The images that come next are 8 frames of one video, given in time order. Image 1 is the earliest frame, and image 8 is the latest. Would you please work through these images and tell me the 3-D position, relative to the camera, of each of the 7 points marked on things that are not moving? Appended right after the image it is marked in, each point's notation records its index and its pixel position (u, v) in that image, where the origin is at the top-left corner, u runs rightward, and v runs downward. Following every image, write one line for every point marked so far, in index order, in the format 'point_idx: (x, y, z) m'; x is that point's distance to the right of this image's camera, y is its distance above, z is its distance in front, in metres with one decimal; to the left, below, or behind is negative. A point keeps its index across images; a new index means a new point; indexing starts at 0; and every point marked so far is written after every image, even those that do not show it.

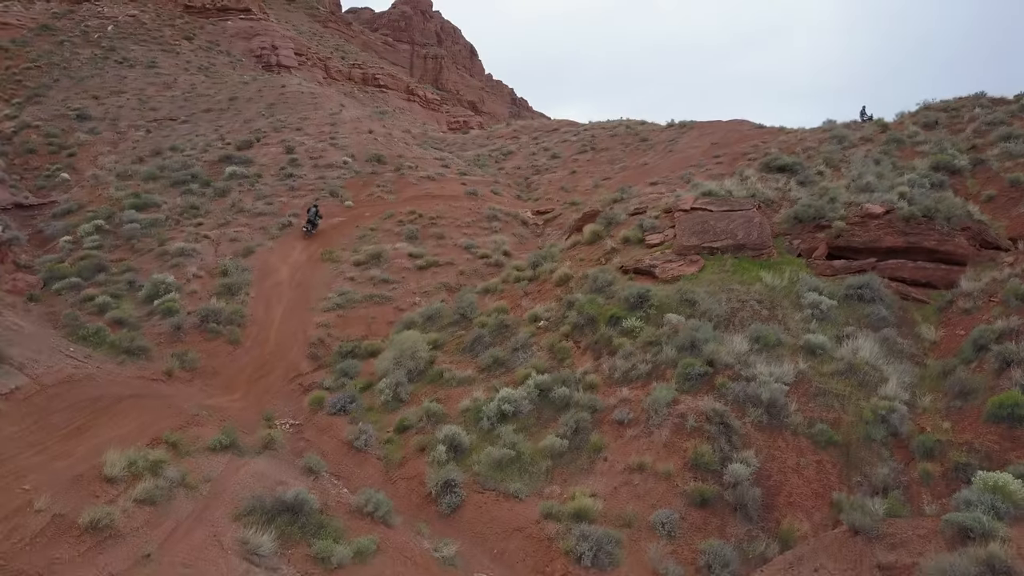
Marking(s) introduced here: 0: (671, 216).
0: (+2.4, +1.1, +12.4) m
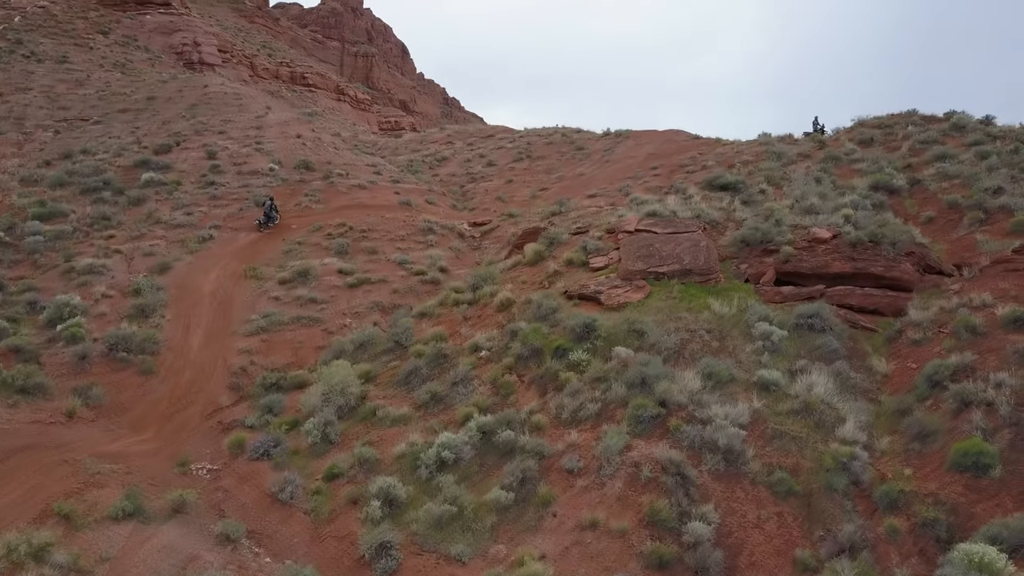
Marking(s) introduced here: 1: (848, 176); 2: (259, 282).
0: (+1.5, +0.8, +12.0) m
1: (+6.2, +2.1, +15.0) m
2: (-4.6, +0.1, +15.0) m
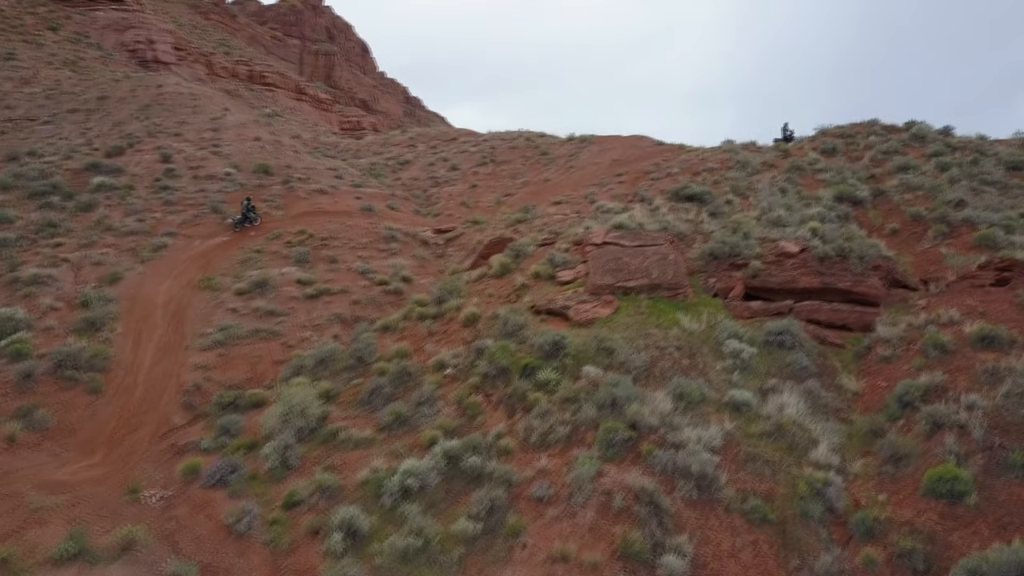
0: (+1.0, +0.6, +11.8) m
1: (+5.5, +1.9, +15.1) m
2: (-5.3, -0.1, +14.5) m
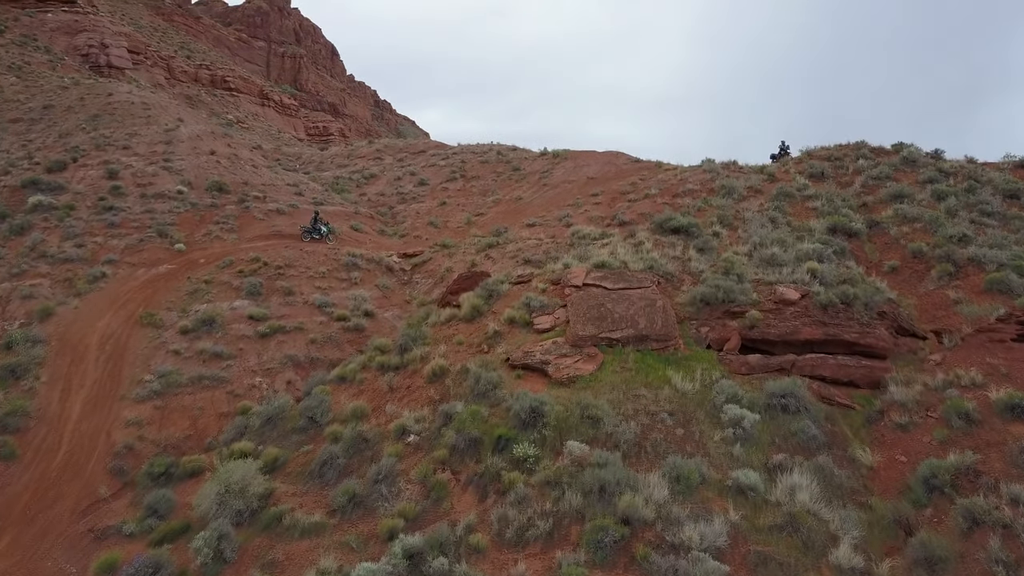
0: (+0.6, 0.0, +10.7) m
1: (+5.0, +1.3, +14.2) m
2: (-5.7, -0.7, +13.2) m
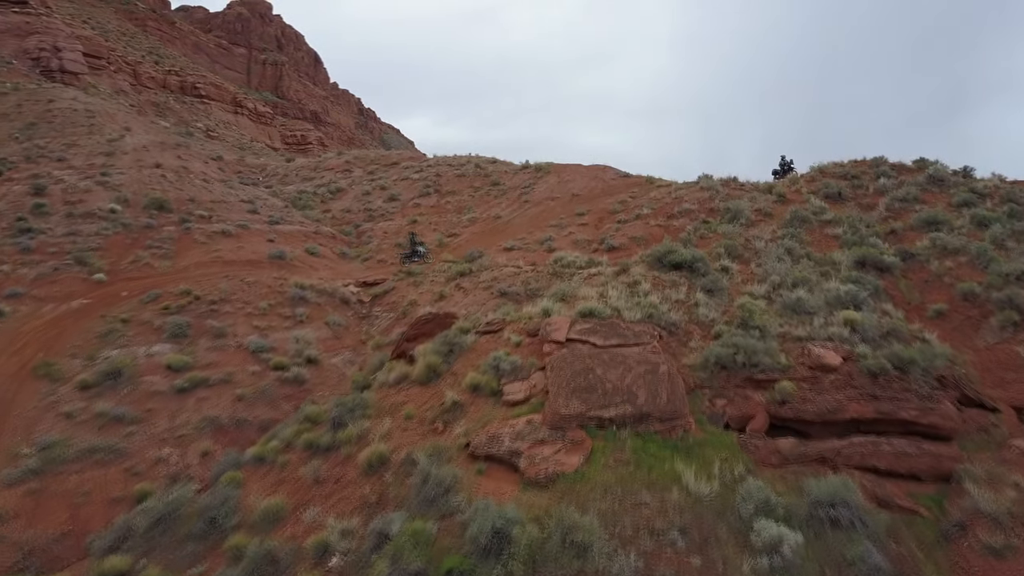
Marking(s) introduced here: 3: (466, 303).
0: (+0.3, -0.6, +8.6) m
1: (+4.6, +0.6, +12.1) m
2: (-6.1, -1.3, +10.9) m
3: (-0.8, -0.2, +13.9) m
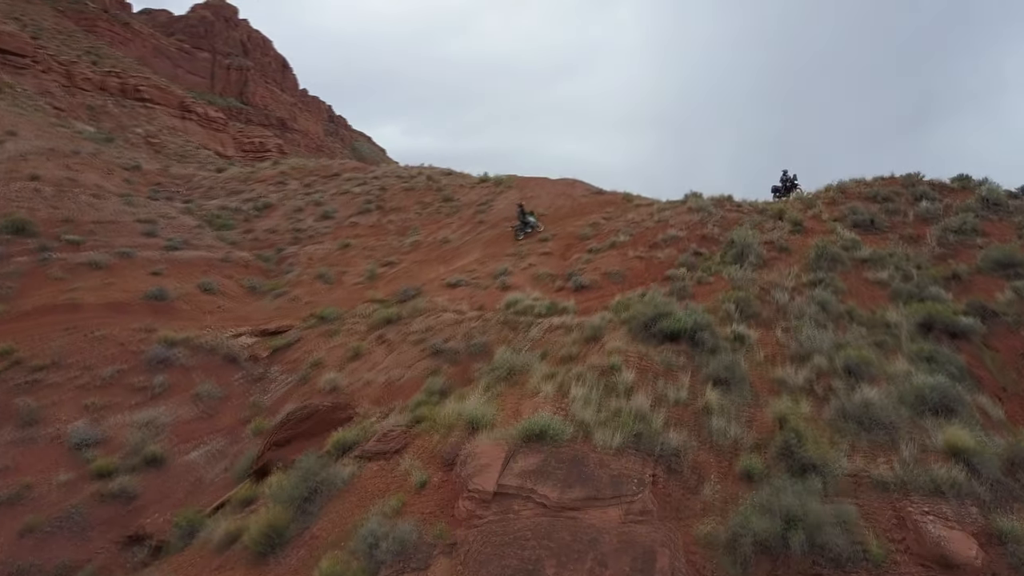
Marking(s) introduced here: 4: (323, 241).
0: (-0.4, -1.3, +5.2) m
1: (+3.8, -0.1, +8.9) m
2: (-6.9, -2.0, +7.3) m
3: (-1.6, -0.9, +10.5) m
4: (-4.4, +1.1, +18.9) m
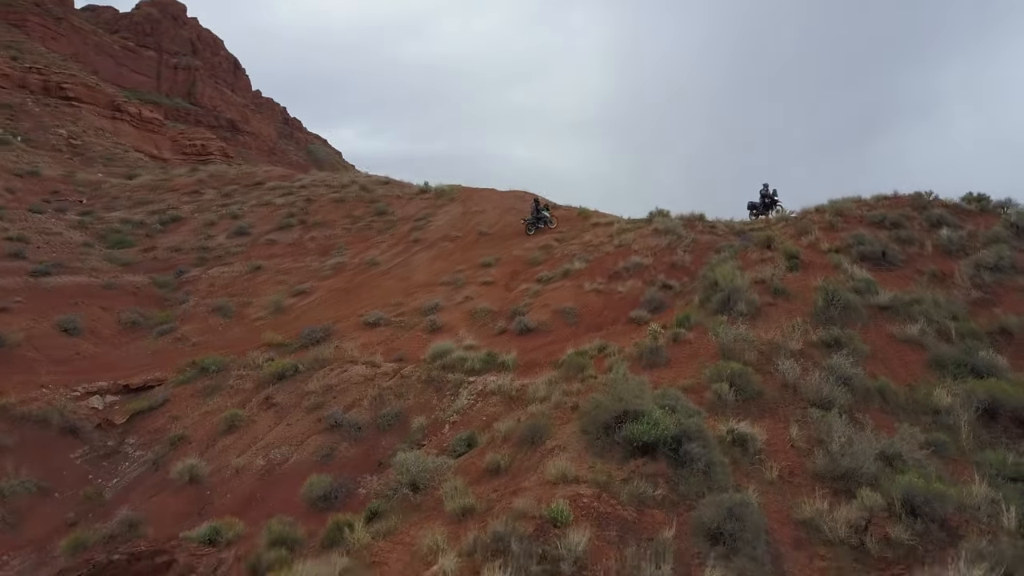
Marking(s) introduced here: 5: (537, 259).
0: (-0.9, -1.8, +2.8) m
1: (+3.1, -0.6, +6.6) m
2: (-7.5, -2.5, +4.5) m
3: (-2.4, -1.5, +8.0) m
4: (-5.6, +0.5, +16.3) m
5: (+0.4, +0.5, +13.2) m
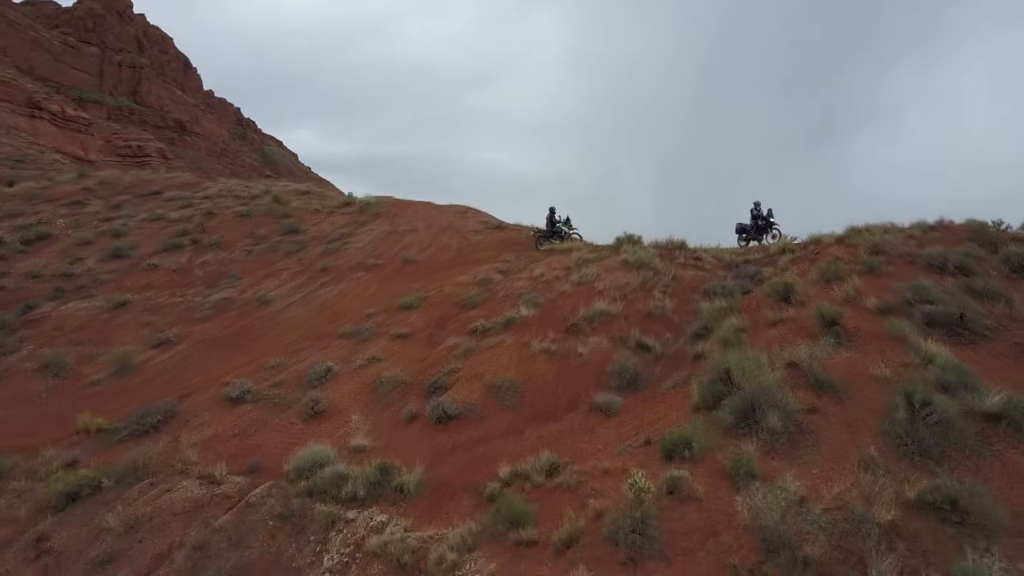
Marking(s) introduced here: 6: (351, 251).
0: (-1.3, -2.4, -0.3) m
1: (+2.5, -1.2, +3.7) m
2: (-8.0, -3.1, +1.1) m
3: (-3.0, -2.1, +4.8) m
4: (-6.6, -0.1, +13.0) m
5: (-0.5, -0.1, +10.1) m
6: (-2.7, +0.6, +13.6) m
